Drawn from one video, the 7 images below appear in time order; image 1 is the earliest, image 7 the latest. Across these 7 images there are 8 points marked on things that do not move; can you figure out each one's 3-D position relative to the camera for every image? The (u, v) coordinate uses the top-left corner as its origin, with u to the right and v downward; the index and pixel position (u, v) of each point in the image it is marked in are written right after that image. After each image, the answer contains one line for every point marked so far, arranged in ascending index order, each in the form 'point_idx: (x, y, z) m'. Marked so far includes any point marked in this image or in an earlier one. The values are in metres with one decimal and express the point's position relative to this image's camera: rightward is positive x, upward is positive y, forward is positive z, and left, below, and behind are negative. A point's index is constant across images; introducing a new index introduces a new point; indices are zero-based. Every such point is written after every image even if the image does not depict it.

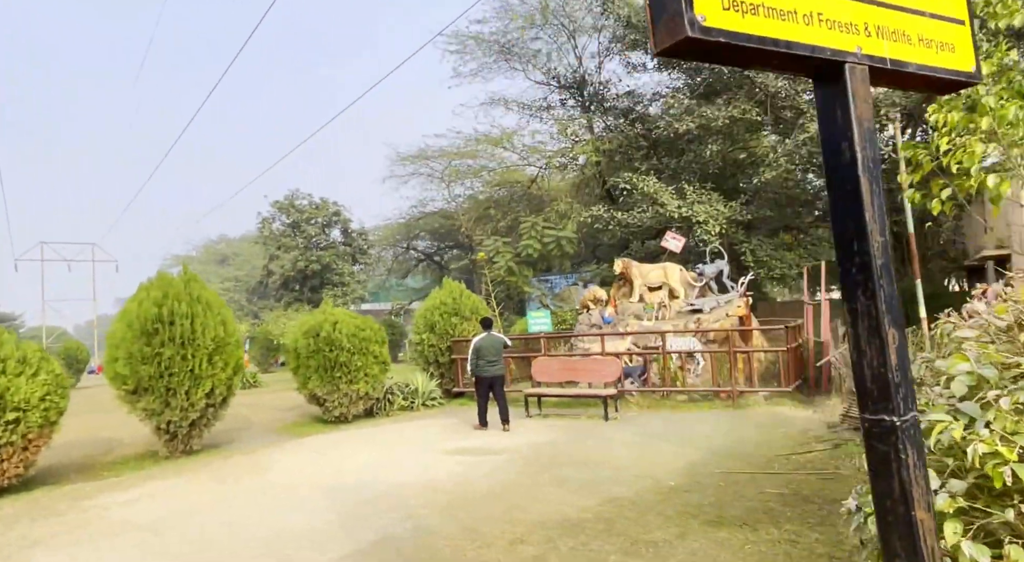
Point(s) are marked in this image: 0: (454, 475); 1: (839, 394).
0: (-0.5, -1.7, +6.1) m
1: (+4.1, -1.4, +8.9) m
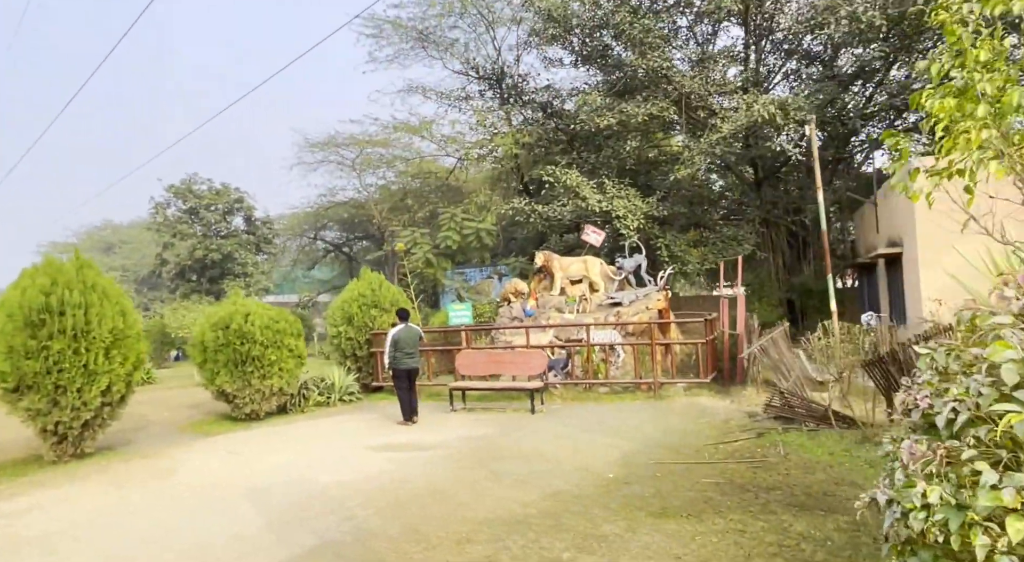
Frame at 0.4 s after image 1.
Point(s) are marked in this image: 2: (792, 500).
0: (-1.0, -1.6, +5.9) m
1: (+3.1, -1.3, +9.3) m
2: (+1.8, -1.4, +4.6) m
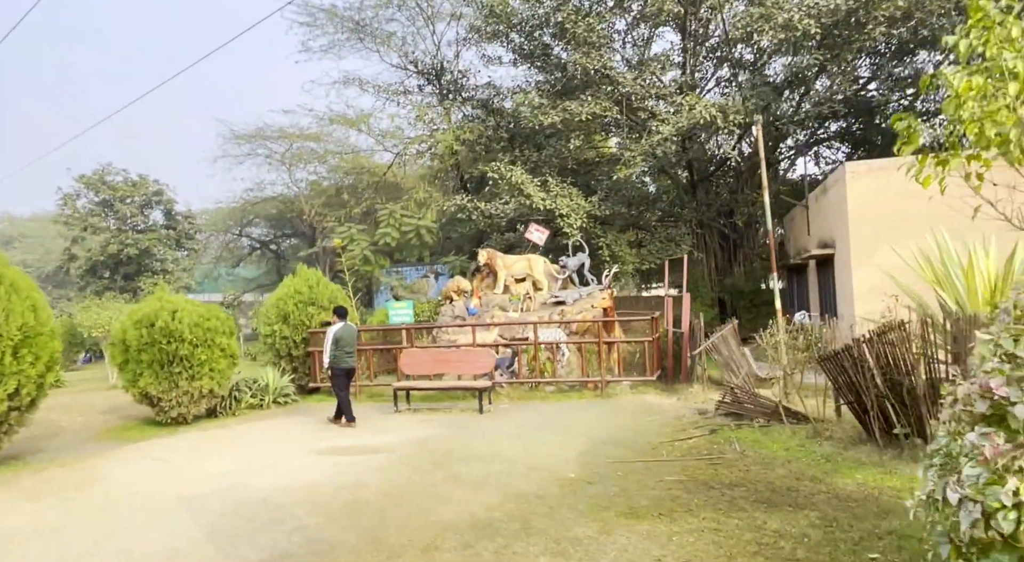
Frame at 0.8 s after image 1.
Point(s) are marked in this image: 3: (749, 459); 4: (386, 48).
0: (-1.4, -1.5, +5.6) m
1: (+2.4, -1.3, +9.4) m
2: (+1.6, -1.4, +4.5) m
3: (+1.8, -1.4, +5.5) m
4: (-3.5, +6.4, +19.8) m
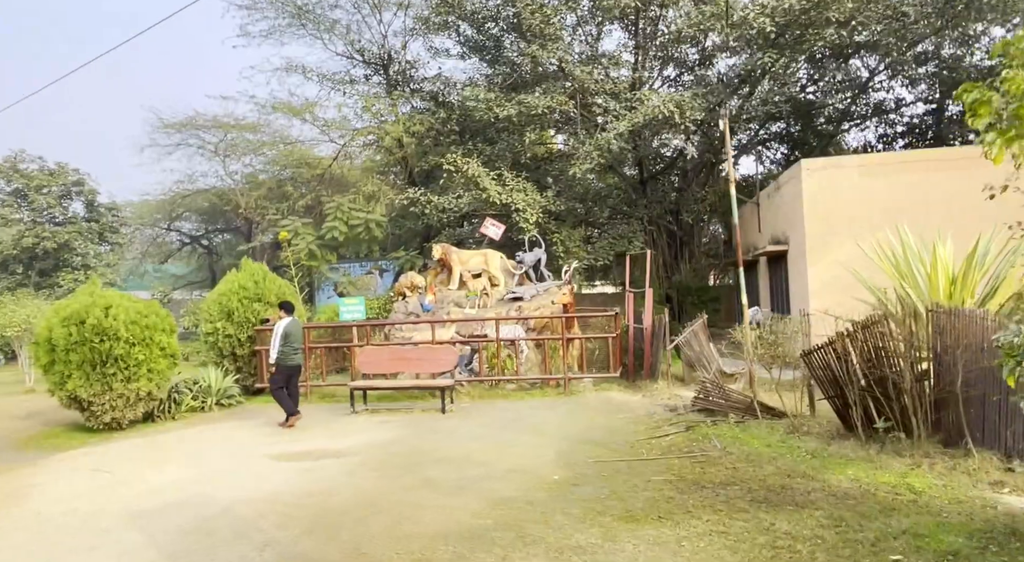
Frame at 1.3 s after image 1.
0: (-1.5, -1.5, +5.2) m
1: (+1.9, -1.3, +9.3) m
2: (+1.5, -1.3, +4.4) m
3: (+1.7, -1.3, +5.4) m
4: (-4.9, +6.5, +19.1) m
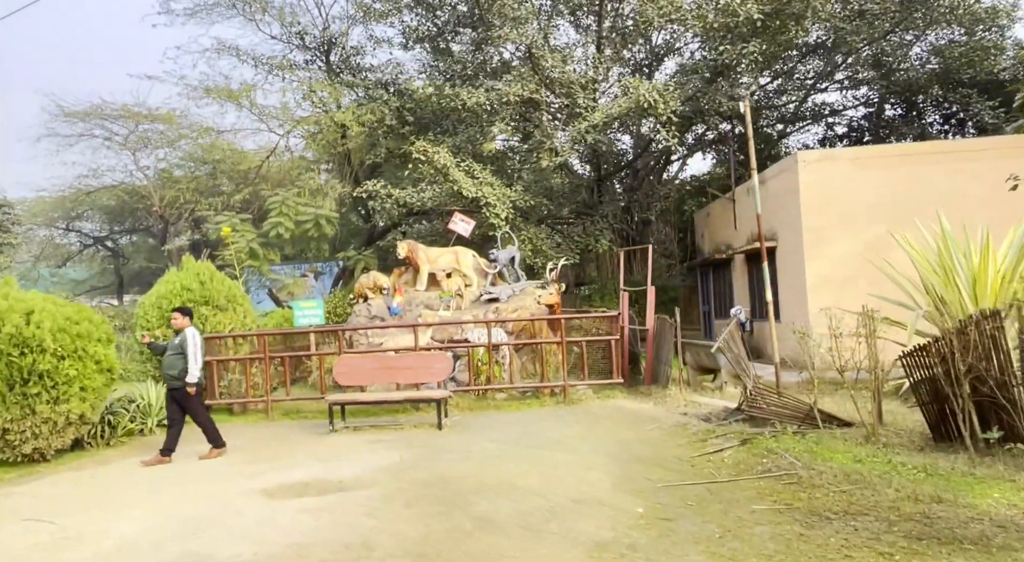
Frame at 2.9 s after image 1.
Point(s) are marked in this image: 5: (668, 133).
0: (-1.1, -1.4, +4.1) m
1: (+1.9, -1.2, +8.6) m
2: (+2.0, -1.3, +3.7) m
3: (+2.0, -1.3, +4.7) m
4: (-6.1, +6.5, +17.6) m
5: (+3.3, +3.1, +14.8) m
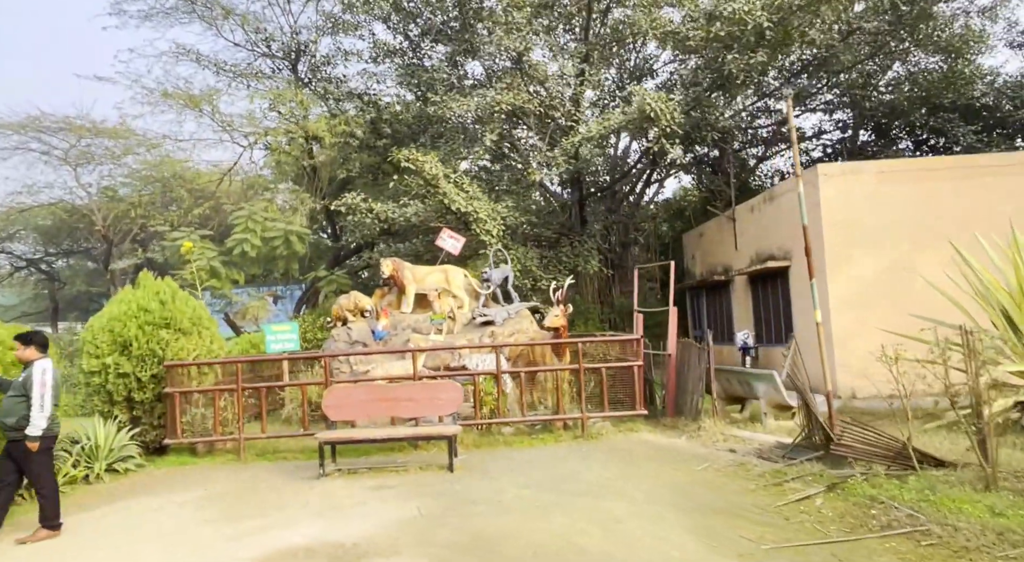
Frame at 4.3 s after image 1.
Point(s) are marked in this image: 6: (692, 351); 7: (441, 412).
0: (-0.7, -1.5, +3.1) m
1: (+2.0, -1.4, +7.7) m
2: (+2.4, -1.3, +2.8) m
3: (+2.4, -1.3, +3.8) m
4: (-6.6, +5.9, +16.4) m
5: (+3.0, +2.6, +14.2) m
6: (+2.0, -0.8, +7.9) m
7: (-0.7, -1.2, +6.8) m
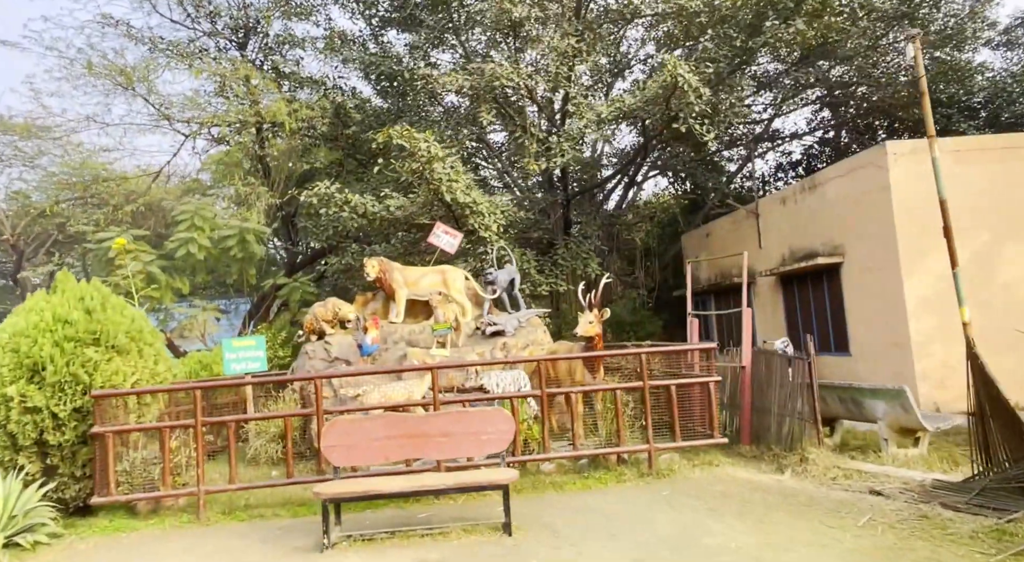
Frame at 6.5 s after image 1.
0: (+0.1, -1.3, +1.3) m
1: (+2.4, -1.4, +6.1) m
2: (+3.3, -1.1, +1.3) m
3: (+3.2, -1.2, +2.4) m
4: (-7.0, +5.7, +14.3) m
5: (+2.8, +2.5, +12.8) m
6: (+2.4, -0.7, +6.4) m
7: (-0.2, -1.2, +5.1) m
